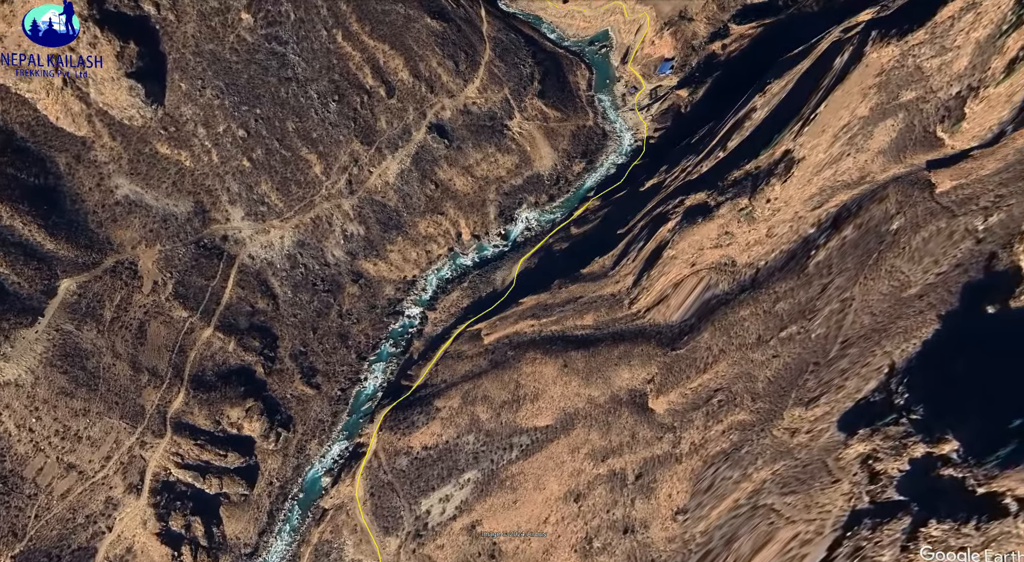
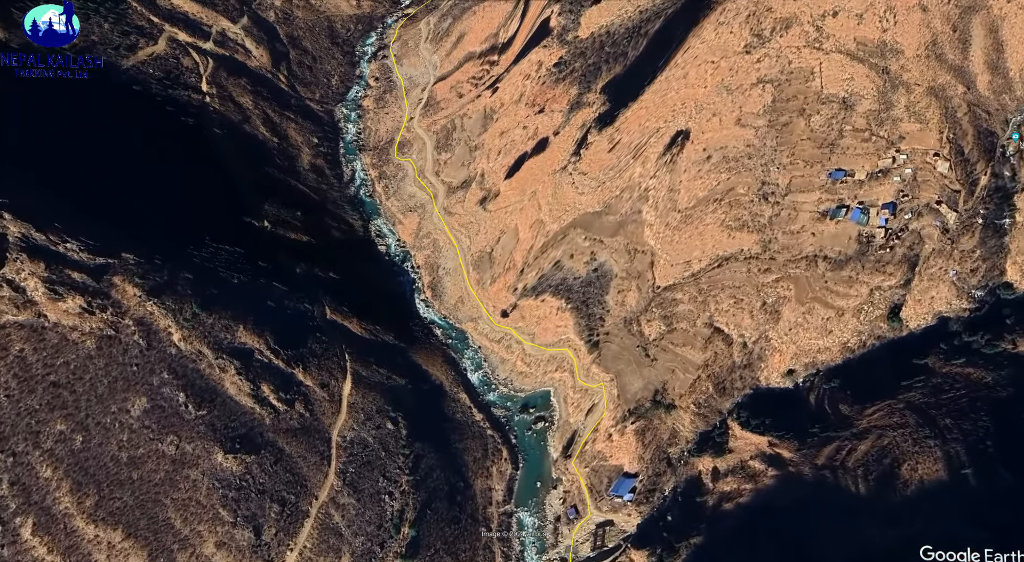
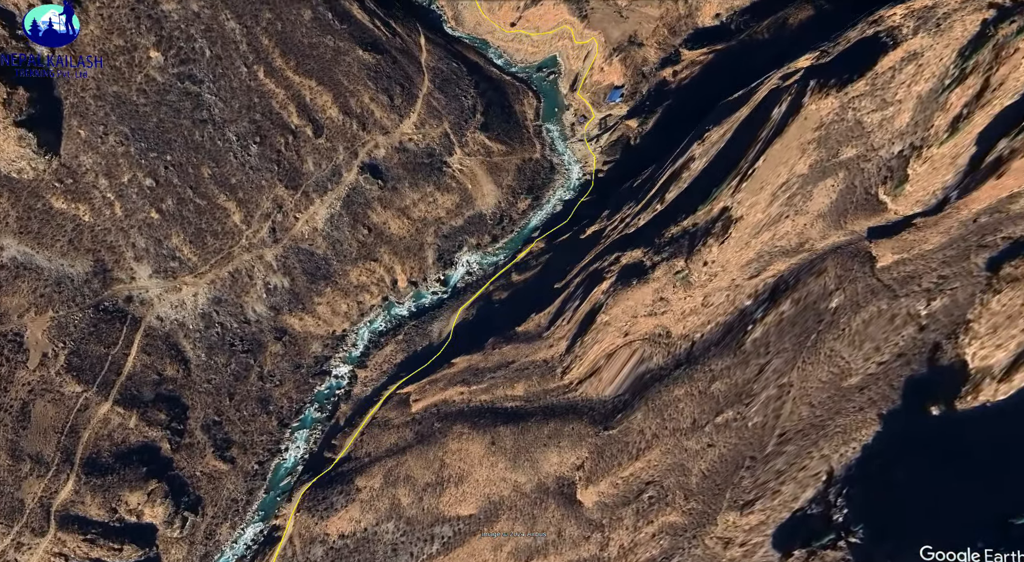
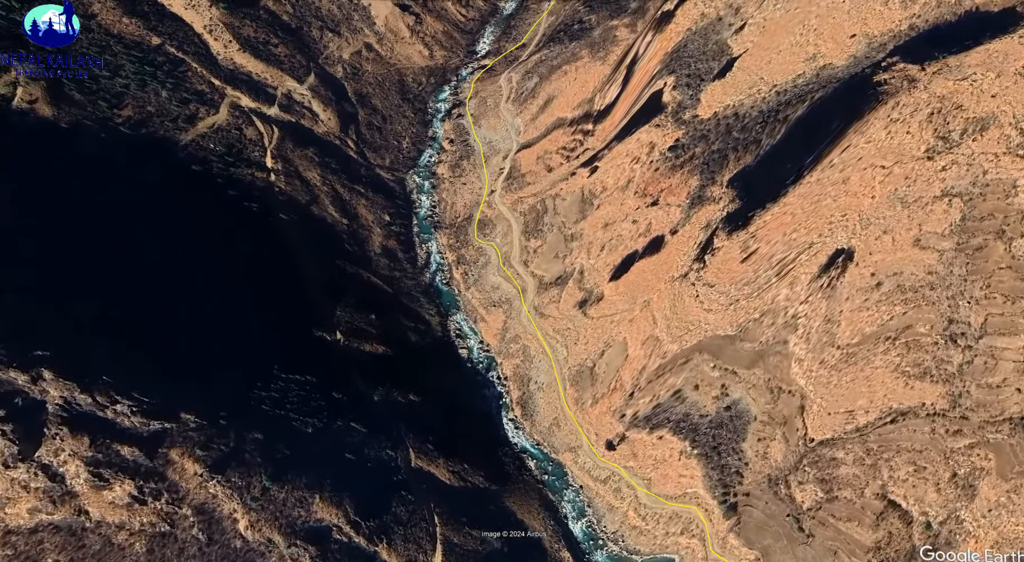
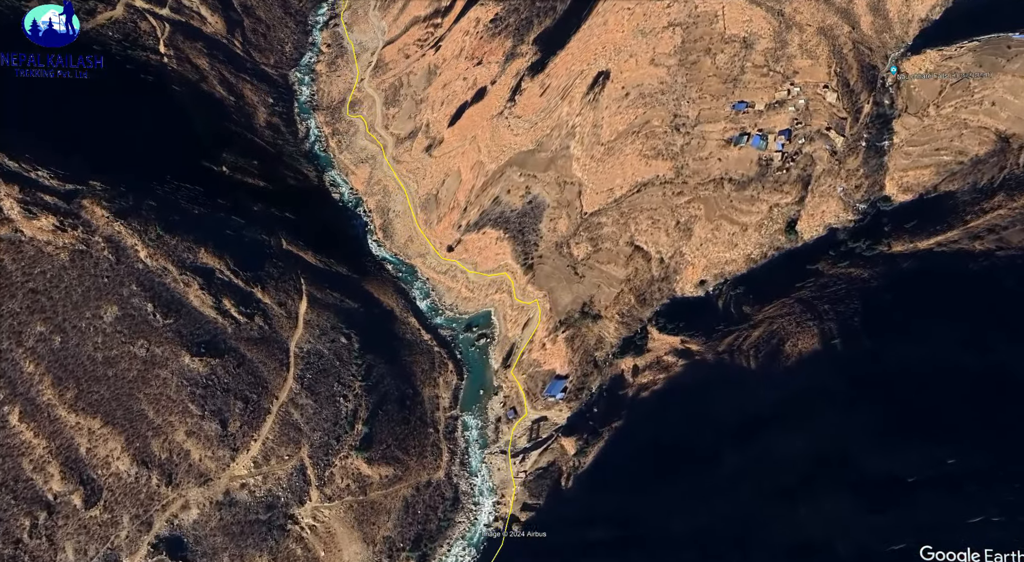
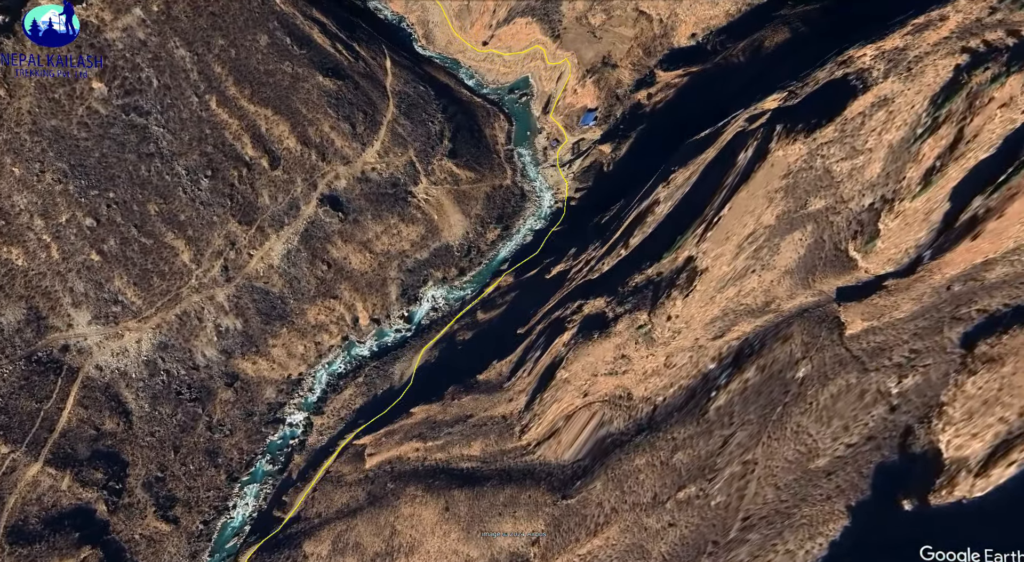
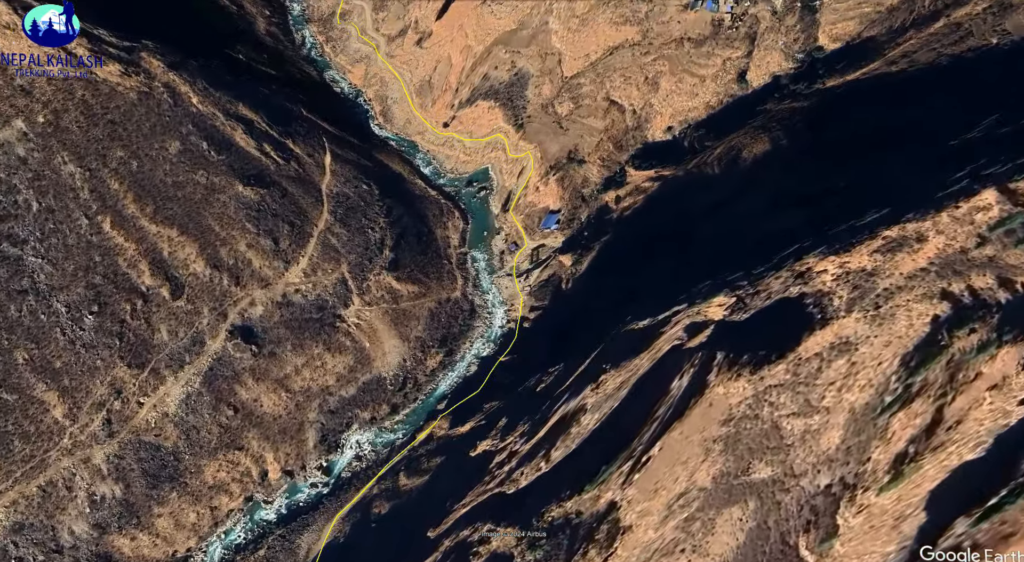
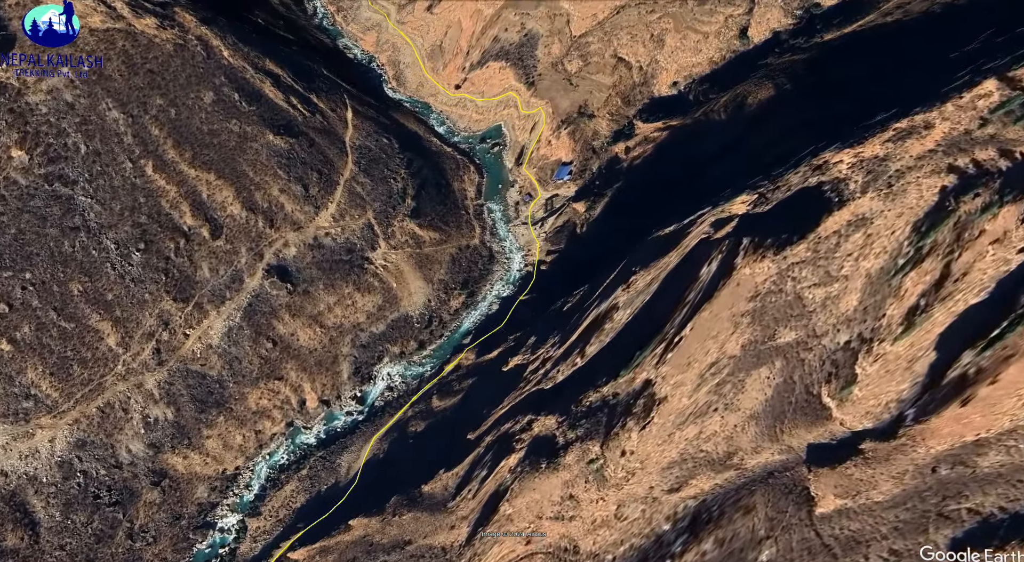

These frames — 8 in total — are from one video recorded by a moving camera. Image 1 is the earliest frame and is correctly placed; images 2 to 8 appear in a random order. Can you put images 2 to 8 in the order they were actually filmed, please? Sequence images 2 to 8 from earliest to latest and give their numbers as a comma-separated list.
3, 6, 8, 7, 5, 2, 4
